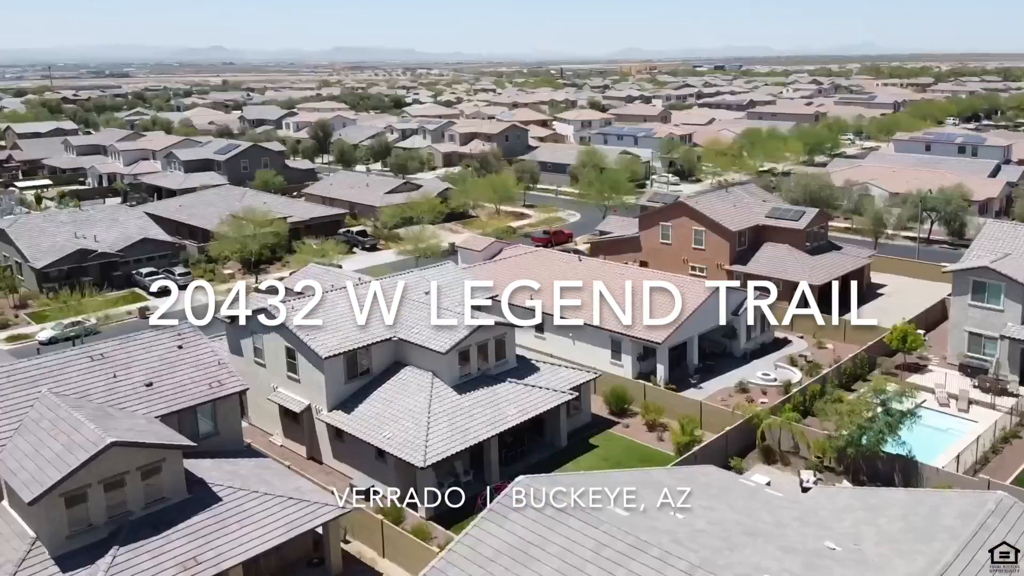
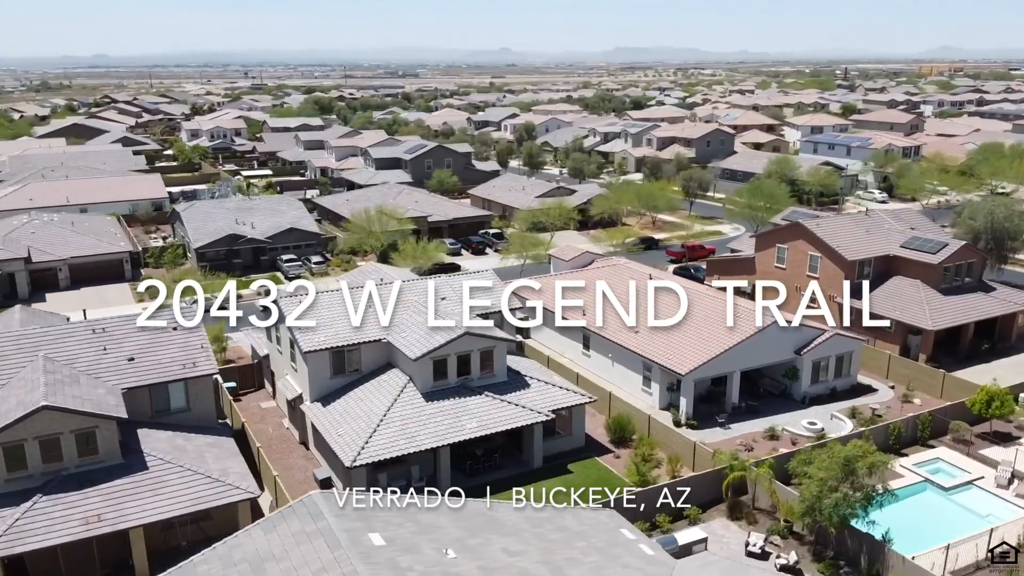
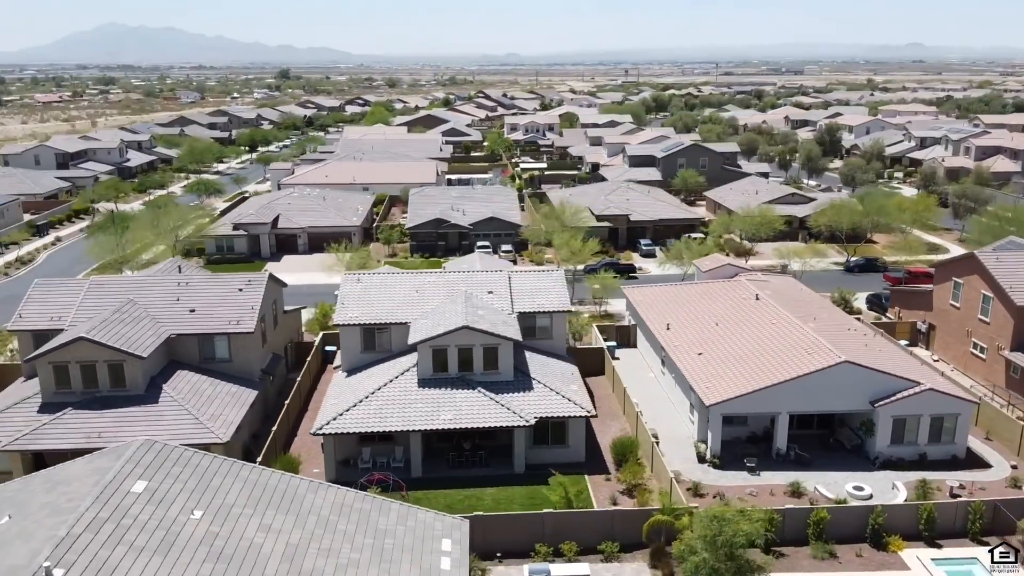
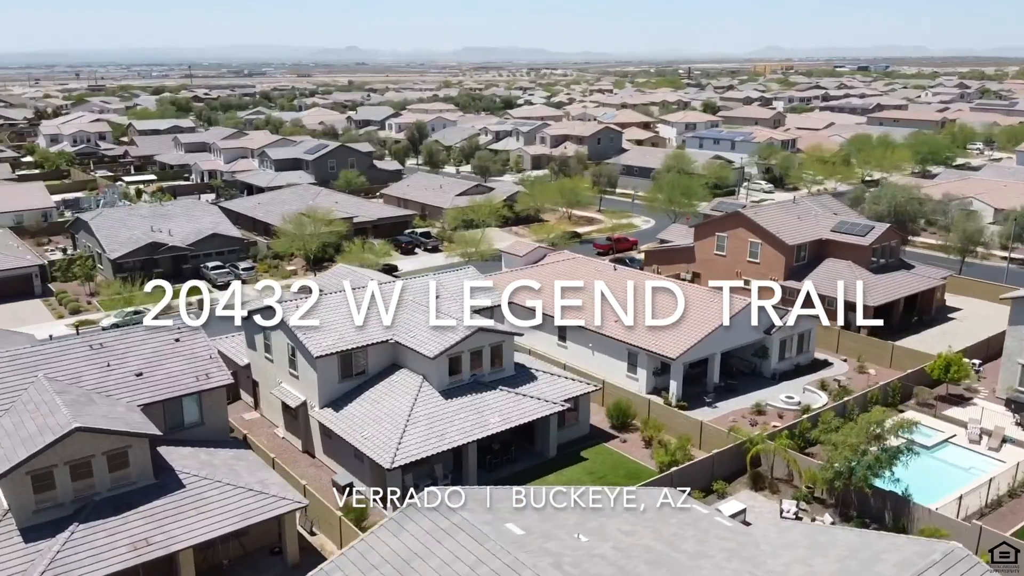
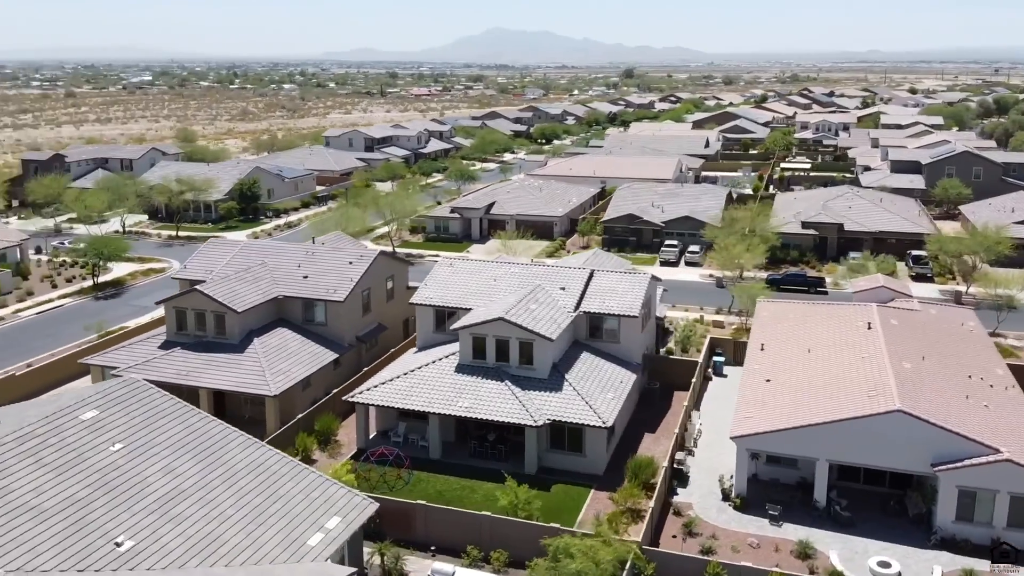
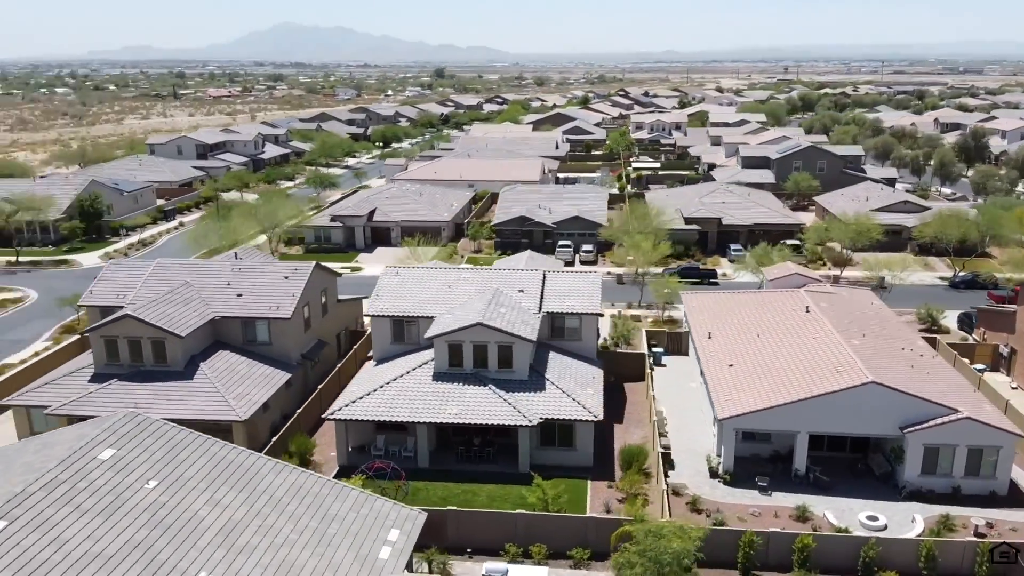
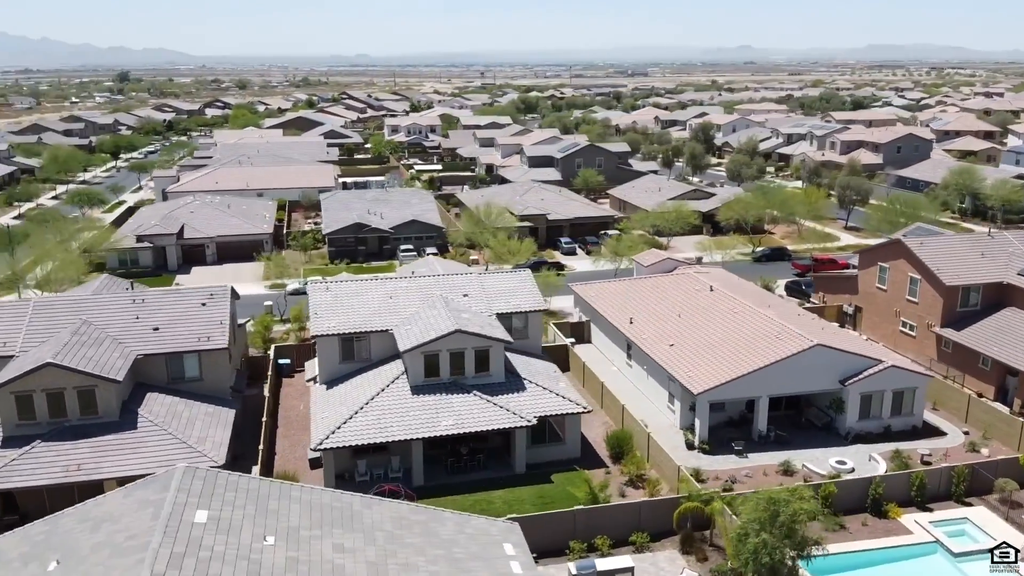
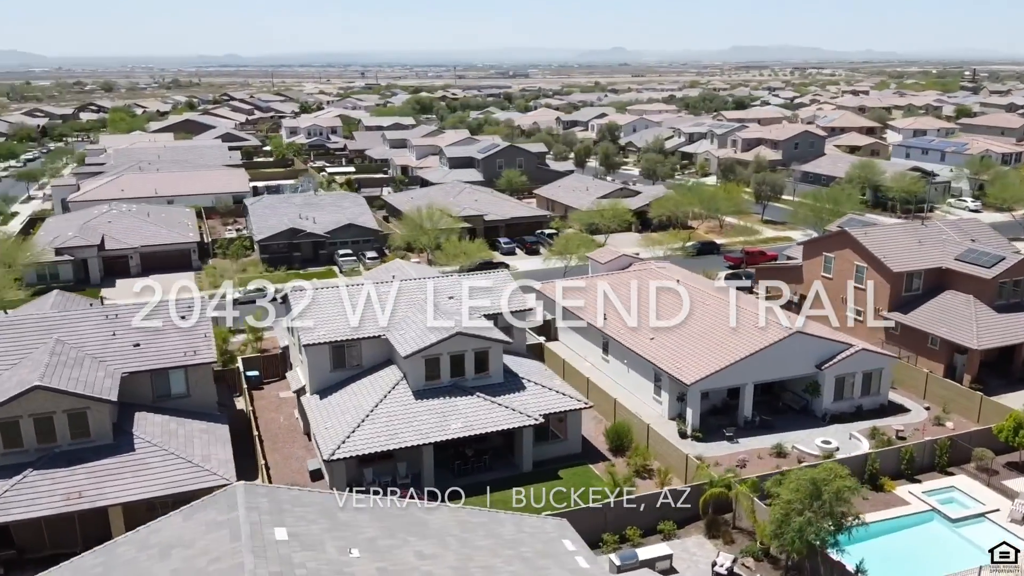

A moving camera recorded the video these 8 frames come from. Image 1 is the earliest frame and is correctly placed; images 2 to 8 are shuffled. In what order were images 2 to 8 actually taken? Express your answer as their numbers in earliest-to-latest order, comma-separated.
4, 2, 8, 7, 3, 6, 5
